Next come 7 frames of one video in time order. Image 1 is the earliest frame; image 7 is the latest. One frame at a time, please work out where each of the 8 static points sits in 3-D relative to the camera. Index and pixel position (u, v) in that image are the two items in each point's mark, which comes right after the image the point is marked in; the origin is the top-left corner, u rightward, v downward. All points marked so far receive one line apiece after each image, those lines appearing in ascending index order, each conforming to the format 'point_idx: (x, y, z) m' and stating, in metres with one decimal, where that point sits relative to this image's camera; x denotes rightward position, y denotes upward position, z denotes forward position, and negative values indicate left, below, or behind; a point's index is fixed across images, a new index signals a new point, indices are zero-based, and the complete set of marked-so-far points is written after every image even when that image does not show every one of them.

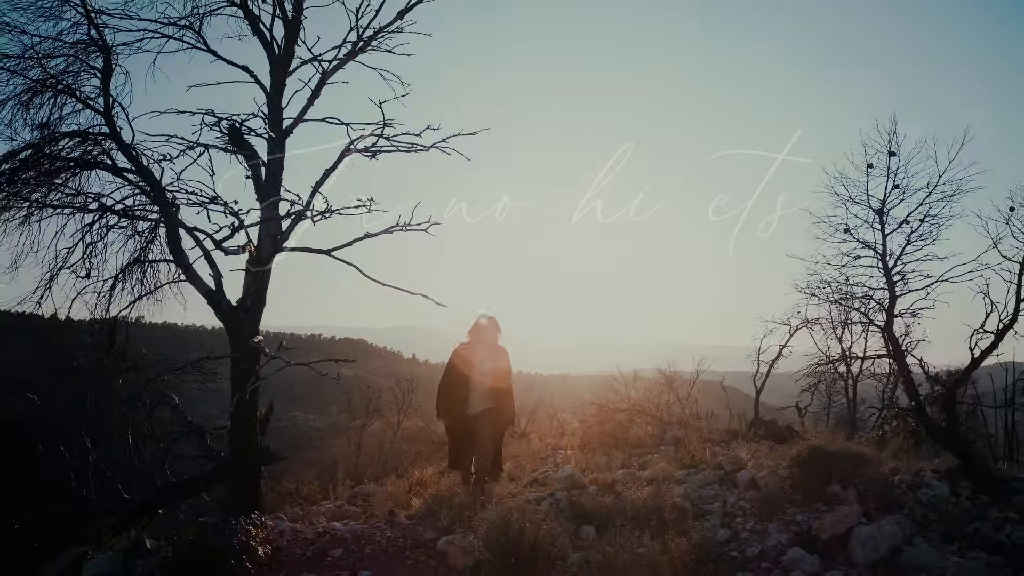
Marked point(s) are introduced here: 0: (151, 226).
0: (-3.1, +0.6, +5.1) m
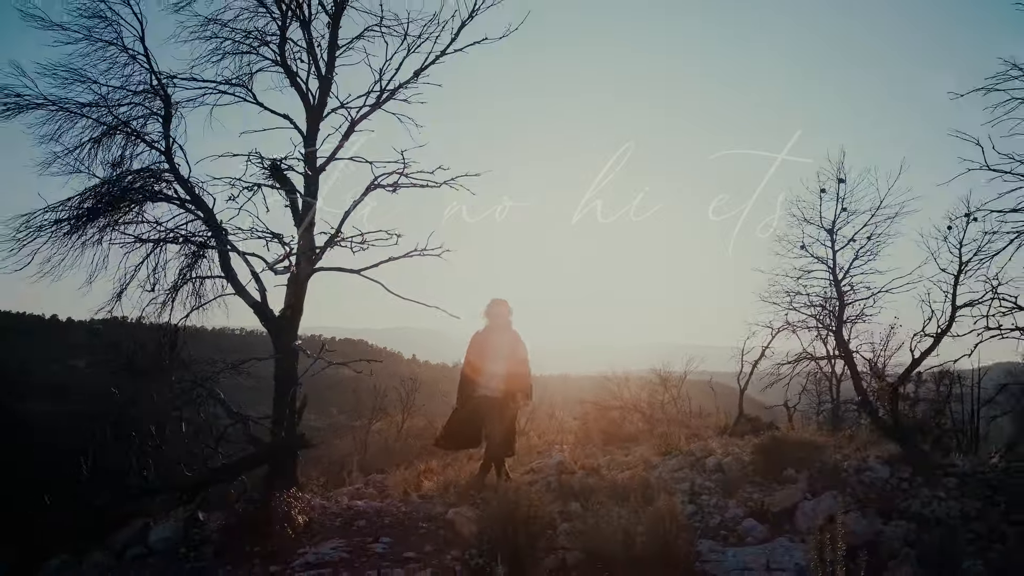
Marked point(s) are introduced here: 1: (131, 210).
0: (-3.1, +0.4, +6.1) m
1: (-3.8, +0.8, +6.0) m
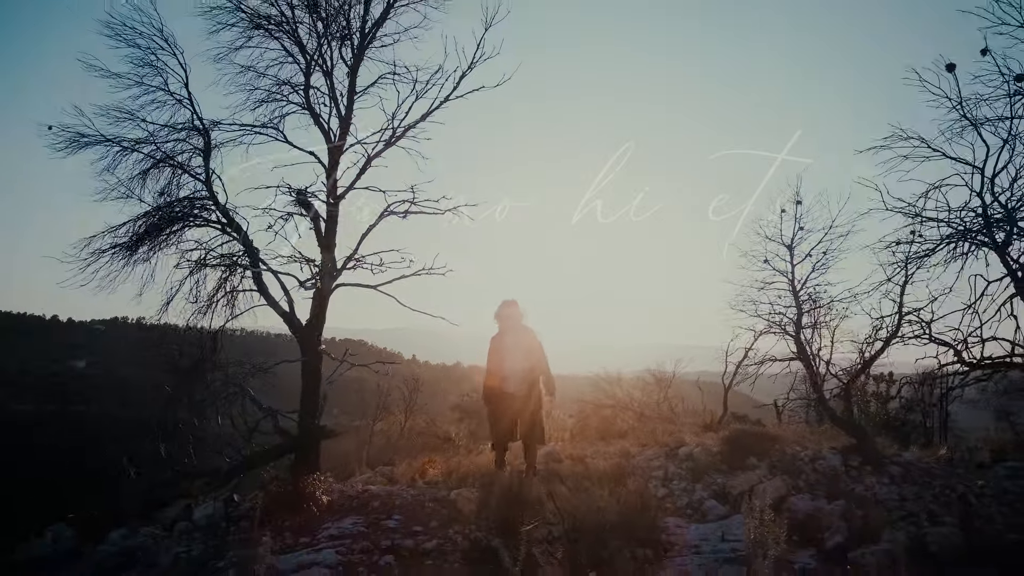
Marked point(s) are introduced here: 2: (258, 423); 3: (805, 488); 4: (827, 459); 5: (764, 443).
0: (-3.2, +0.3, +7.0) m
1: (-3.9, +0.7, +6.9) m
2: (-3.0, -1.6, +7.2) m
3: (+3.5, -2.4, +7.3) m
4: (+4.3, -2.3, +8.1) m
5: (+3.5, -2.2, +8.5) m
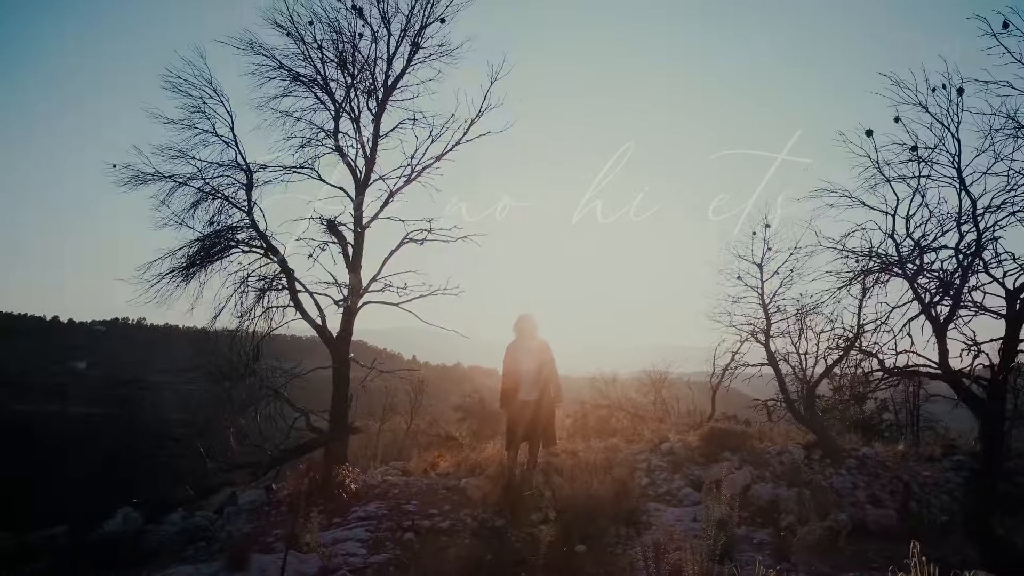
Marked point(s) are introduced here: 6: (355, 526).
0: (-3.1, +0.1, +8.1) m
1: (-3.9, +0.4, +8.0) m
2: (-3.0, -1.8, +8.3) m
3: (+3.6, -2.6, +8.3) m
4: (+4.3, -2.5, +9.2) m
5: (+3.6, -2.5, +9.6) m
6: (-1.8, -2.8, +7.1) m
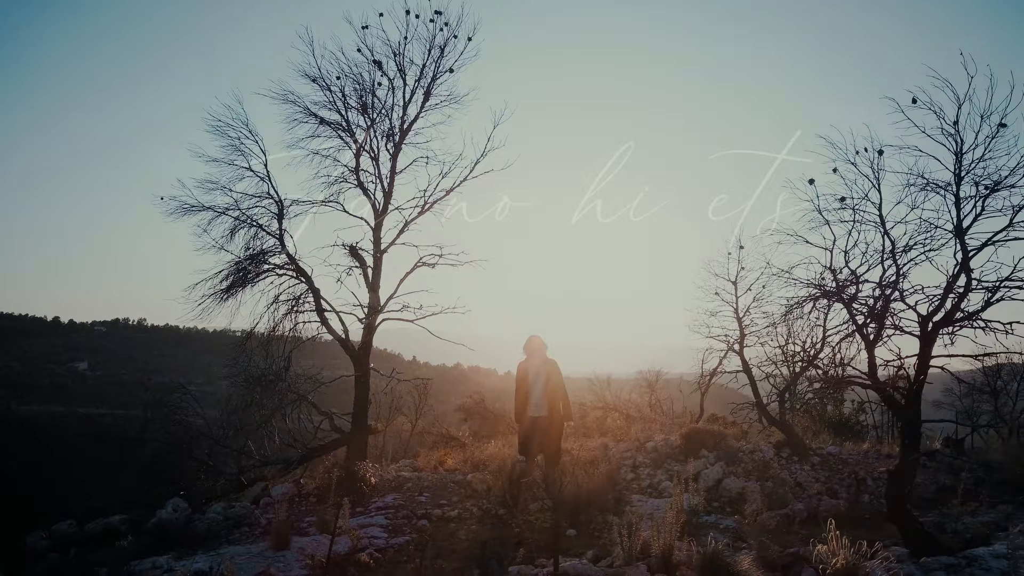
0: (-3.1, -0.2, +9.1) m
1: (-3.9, +0.2, +9.1) m
2: (-3.0, -2.1, +9.3) m
3: (+3.6, -2.9, +9.4) m
4: (+4.3, -2.8, +10.3) m
5: (+3.6, -2.7, +10.6) m
6: (-1.8, -3.1, +8.2) m
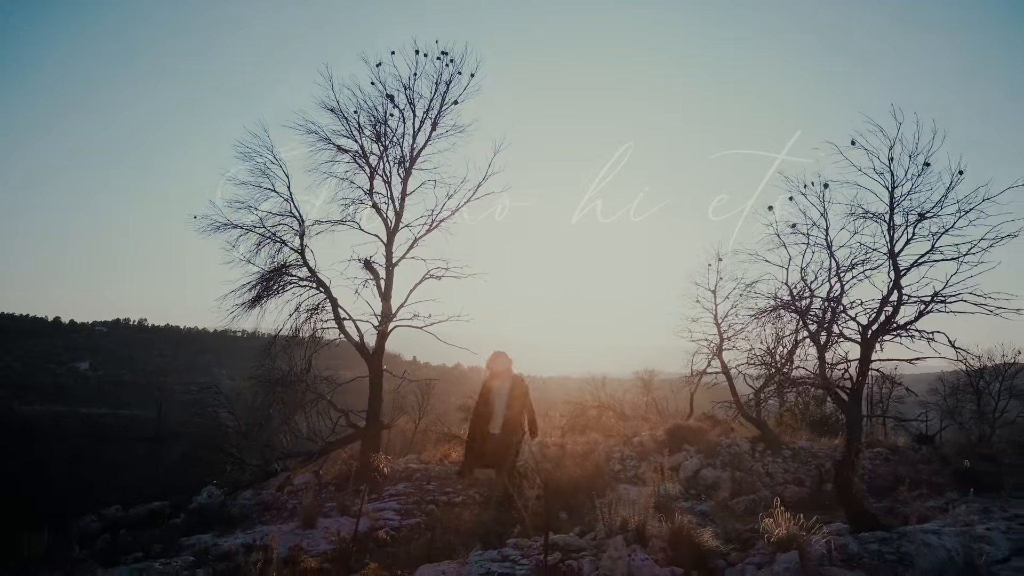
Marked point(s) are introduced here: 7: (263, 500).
0: (-3.2, -0.3, +10.1) m
1: (-3.9, 0.0, +10.1) m
2: (-3.0, -2.3, +10.3) m
3: (+3.5, -3.1, +10.4) m
4: (+4.3, -3.0, +11.3) m
5: (+3.5, -2.9, +11.6) m
6: (-1.9, -3.2, +9.2) m
7: (-3.8, -3.2, +9.2) m
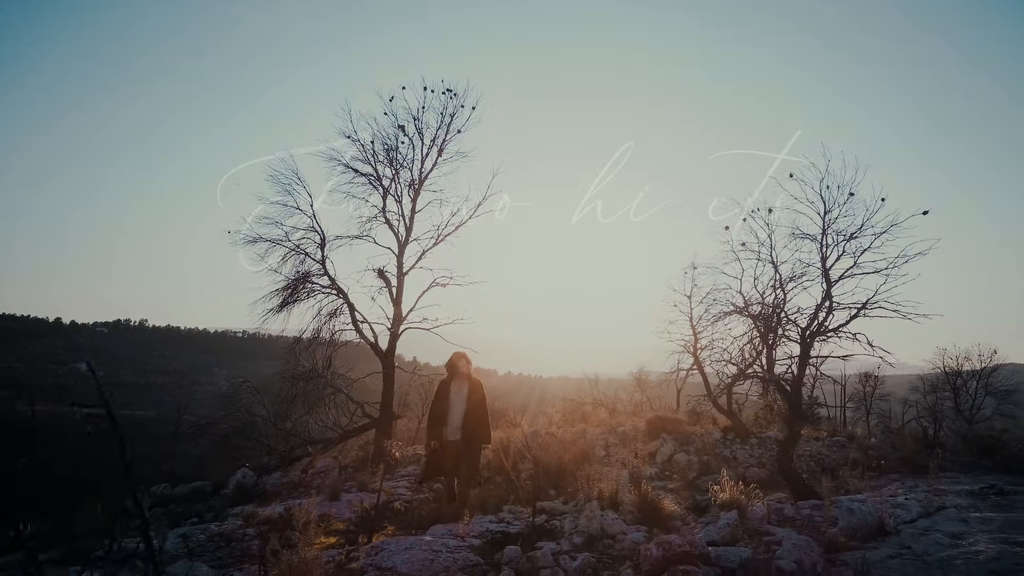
0: (-3.2, -0.5, +11.5) m
1: (-4.0, -0.1, +11.4) m
2: (-3.1, -2.4, +11.7) m
3: (+3.5, -3.2, +11.8) m
4: (+4.2, -3.1, +12.6) m
5: (+3.5, -3.0, +13.0) m
6: (-1.9, -3.3, +10.5) m
7: (-3.9, -3.4, +10.5) m
